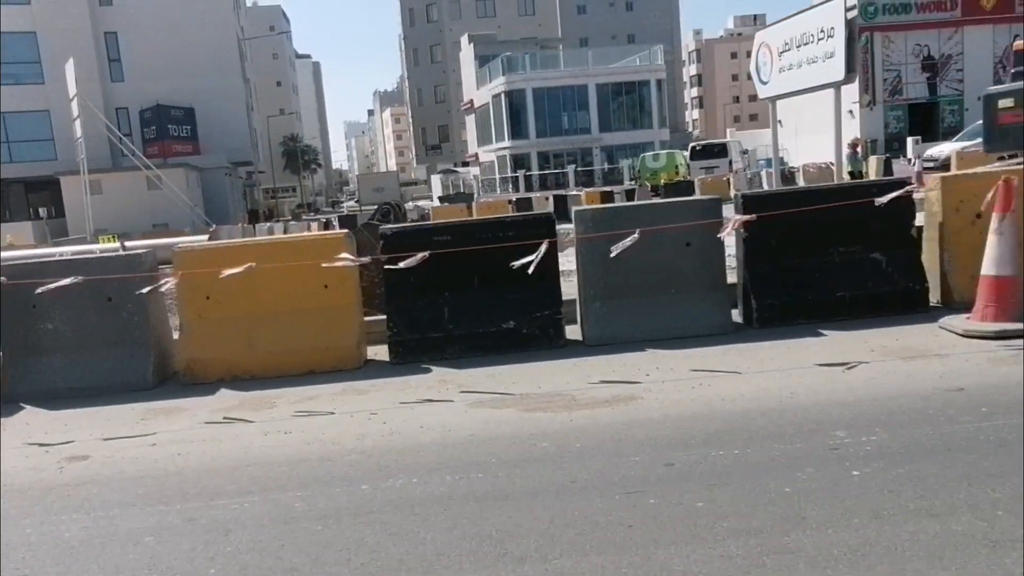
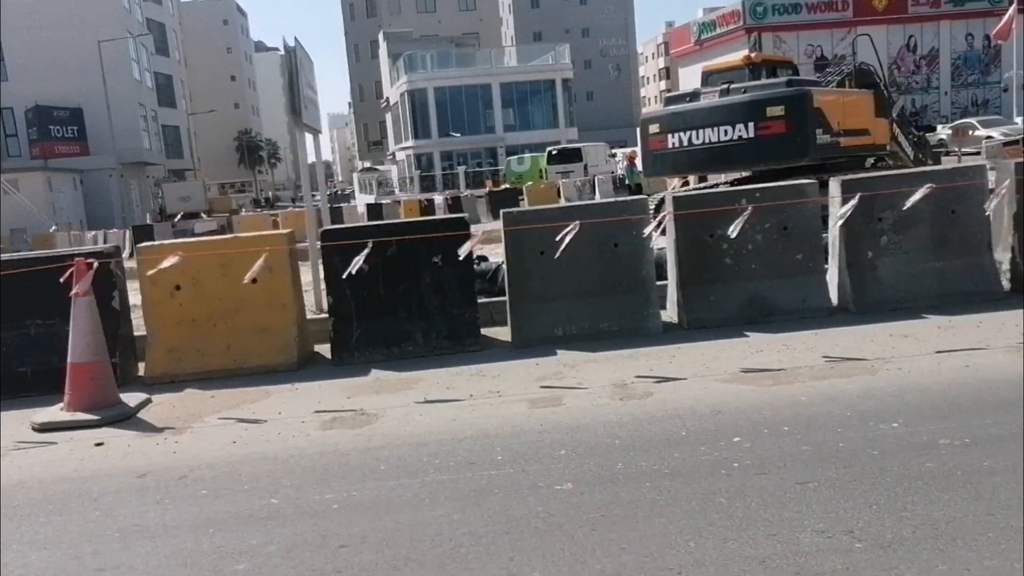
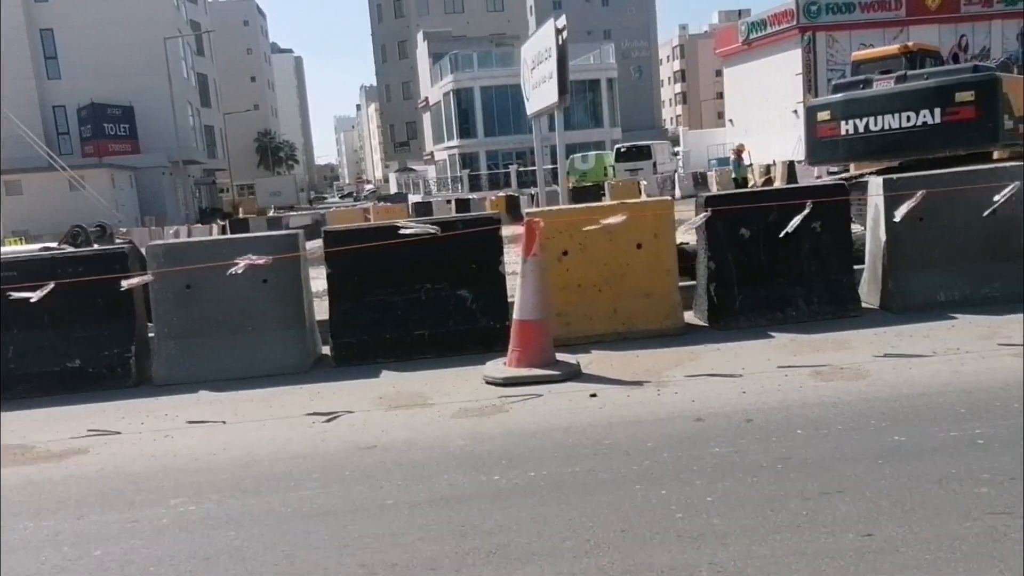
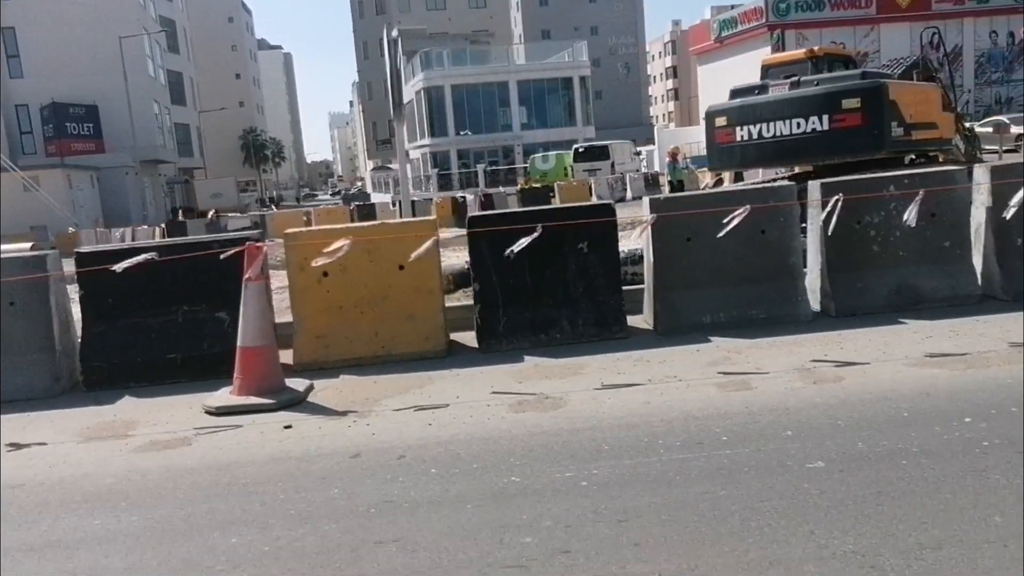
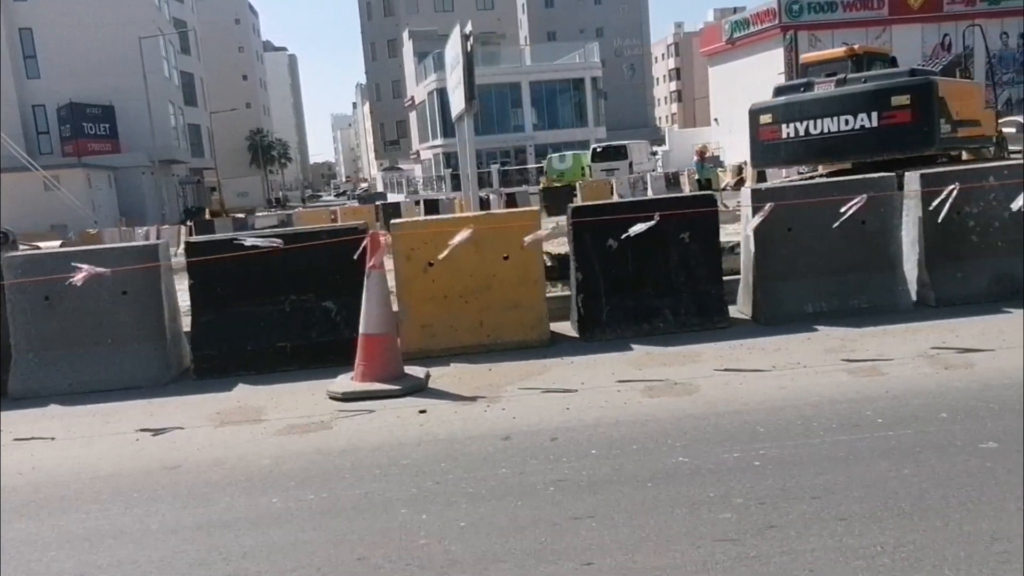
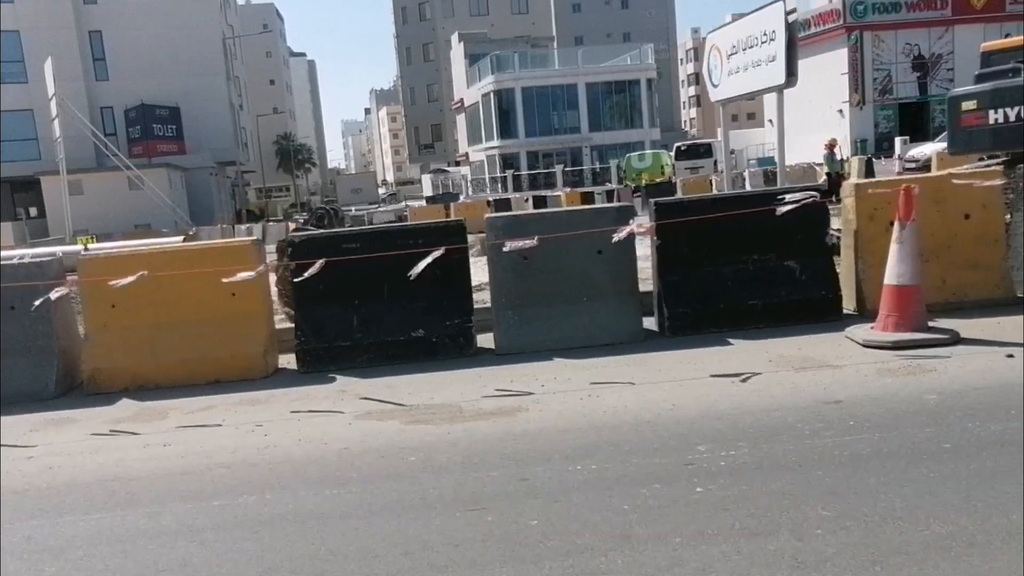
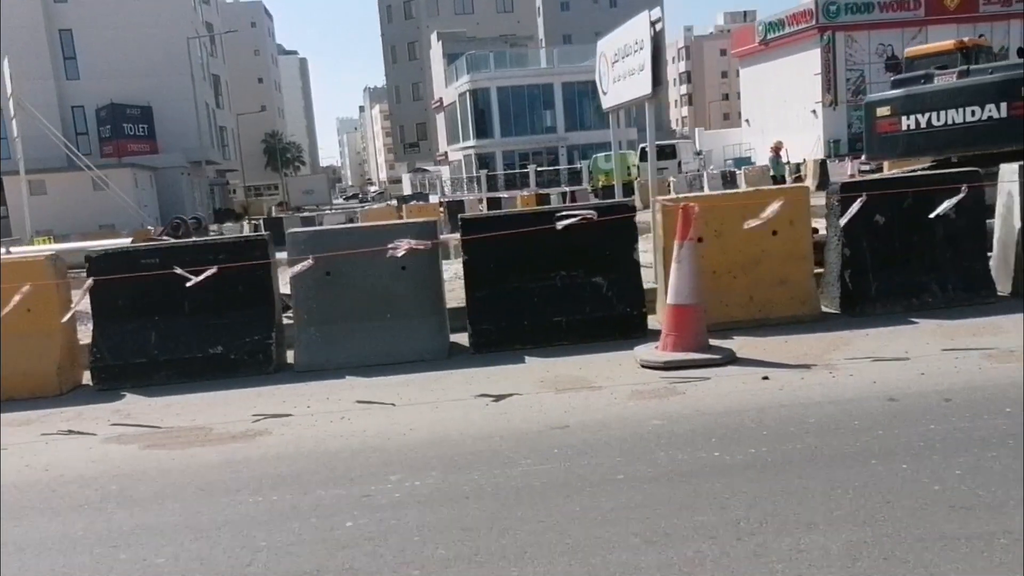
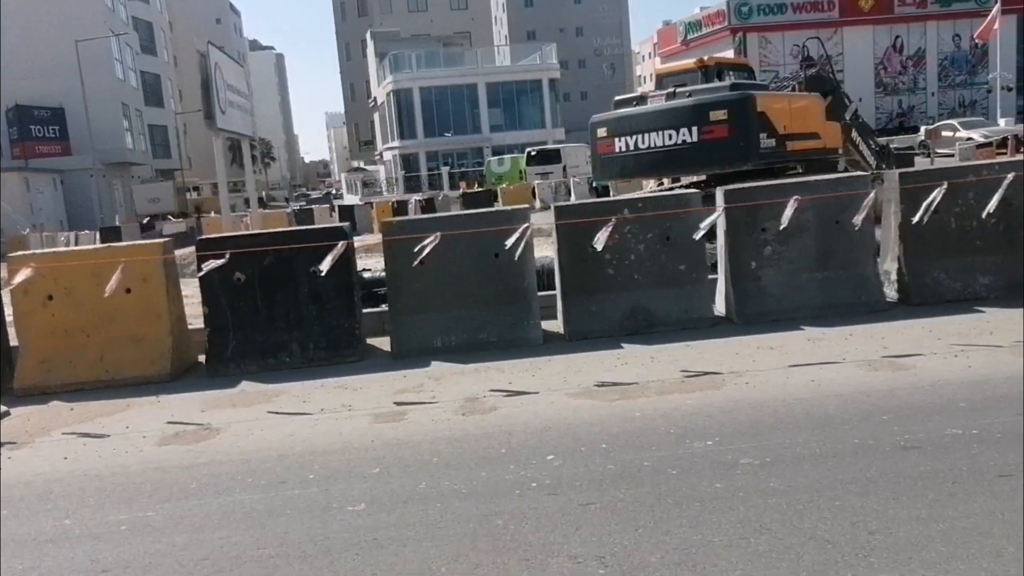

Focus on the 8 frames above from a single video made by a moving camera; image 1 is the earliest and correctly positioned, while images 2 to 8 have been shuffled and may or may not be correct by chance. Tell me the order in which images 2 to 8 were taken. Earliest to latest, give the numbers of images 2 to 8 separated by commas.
6, 7, 3, 5, 4, 2, 8
